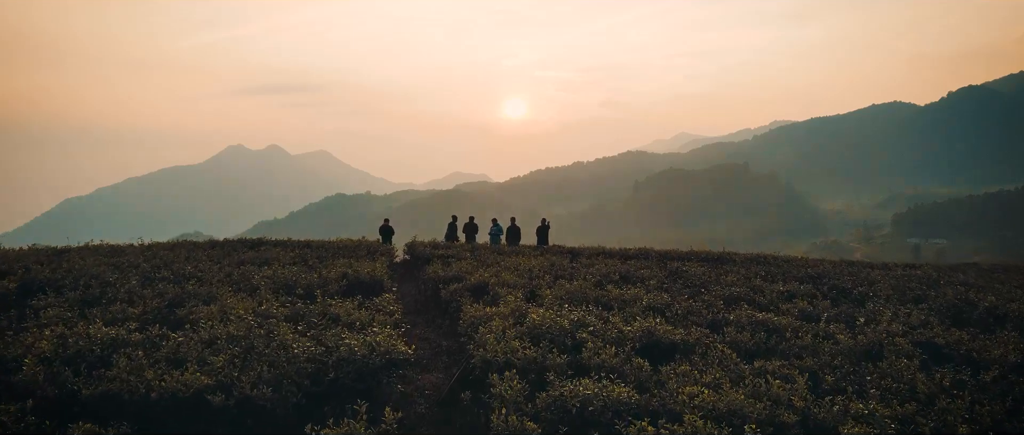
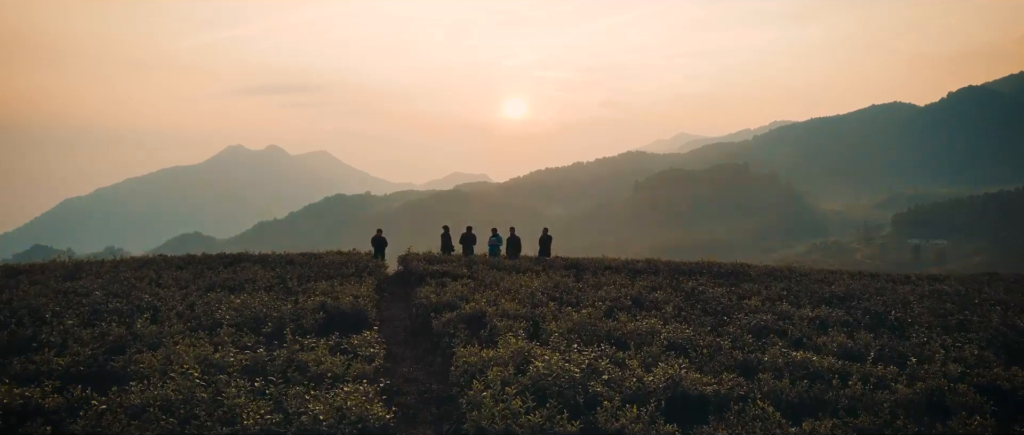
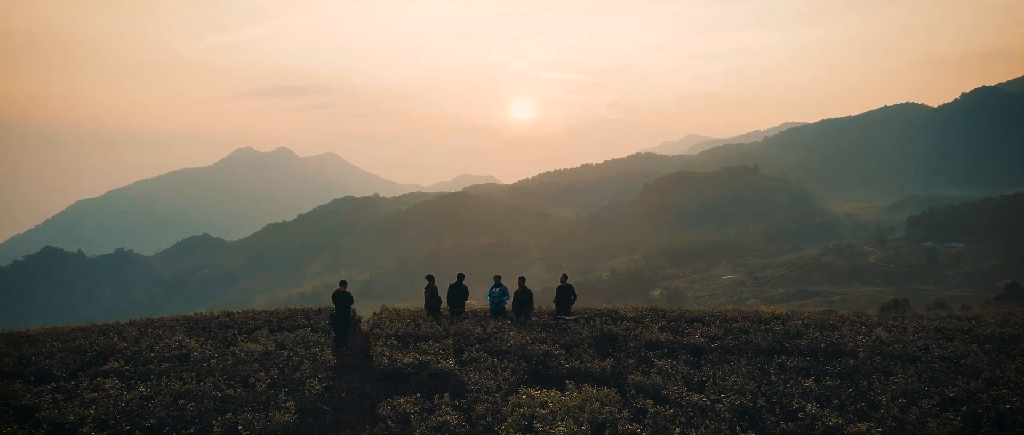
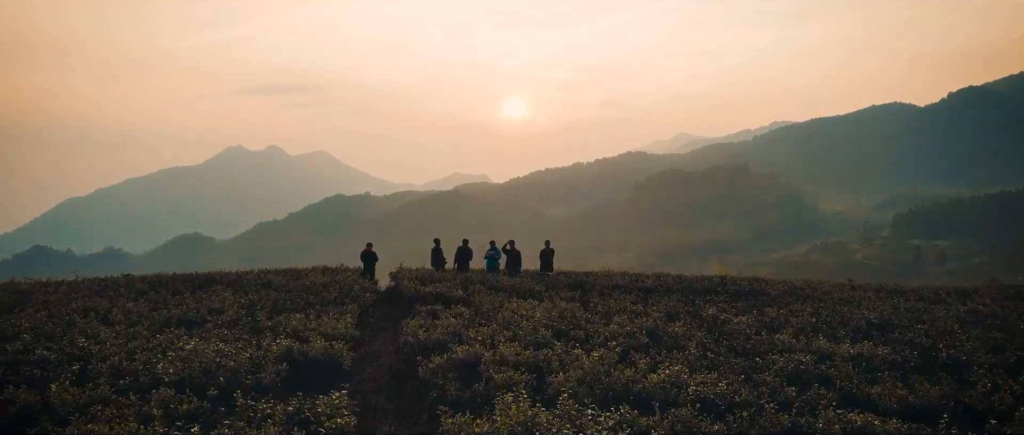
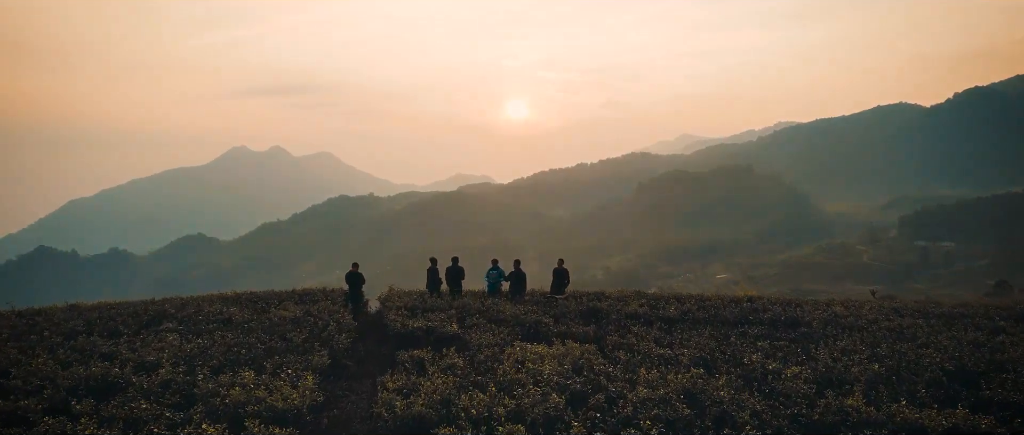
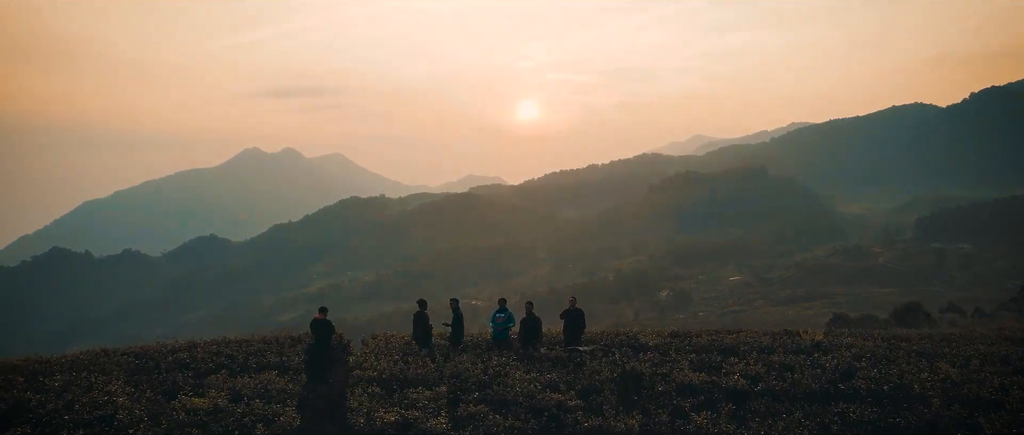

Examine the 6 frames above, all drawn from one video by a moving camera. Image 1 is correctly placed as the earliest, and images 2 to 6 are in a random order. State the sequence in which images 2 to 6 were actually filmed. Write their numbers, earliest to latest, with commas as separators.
2, 4, 5, 3, 6
